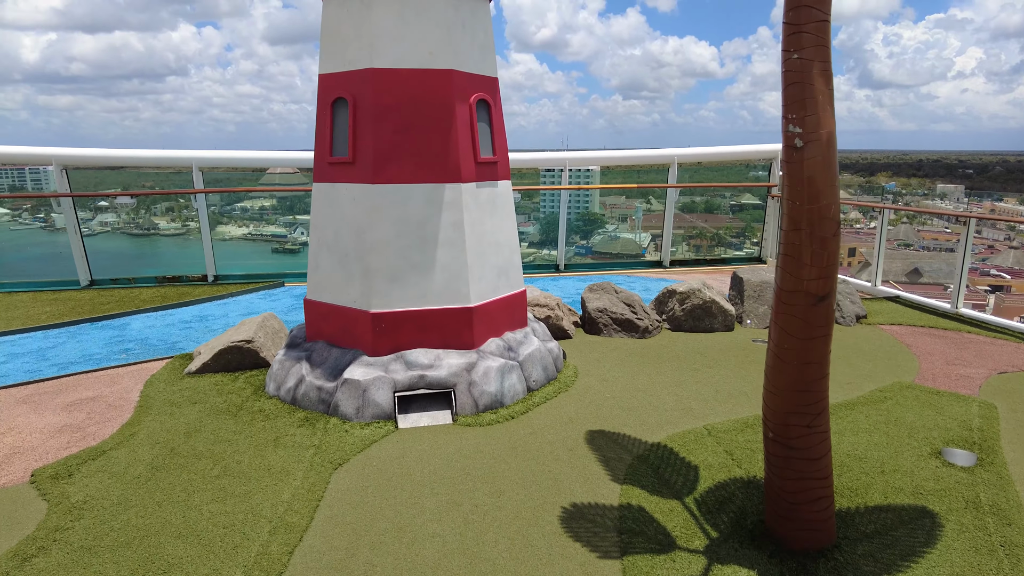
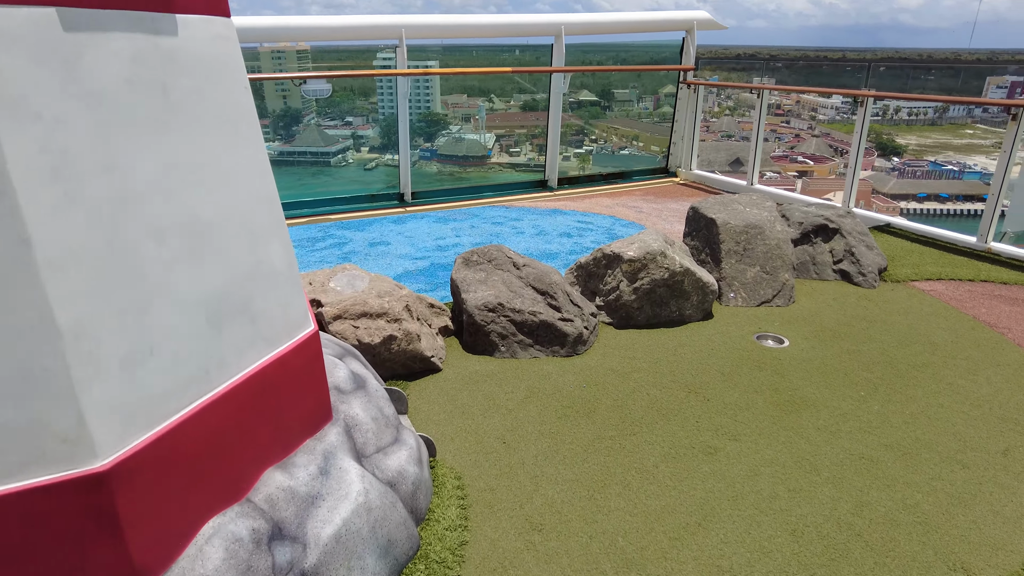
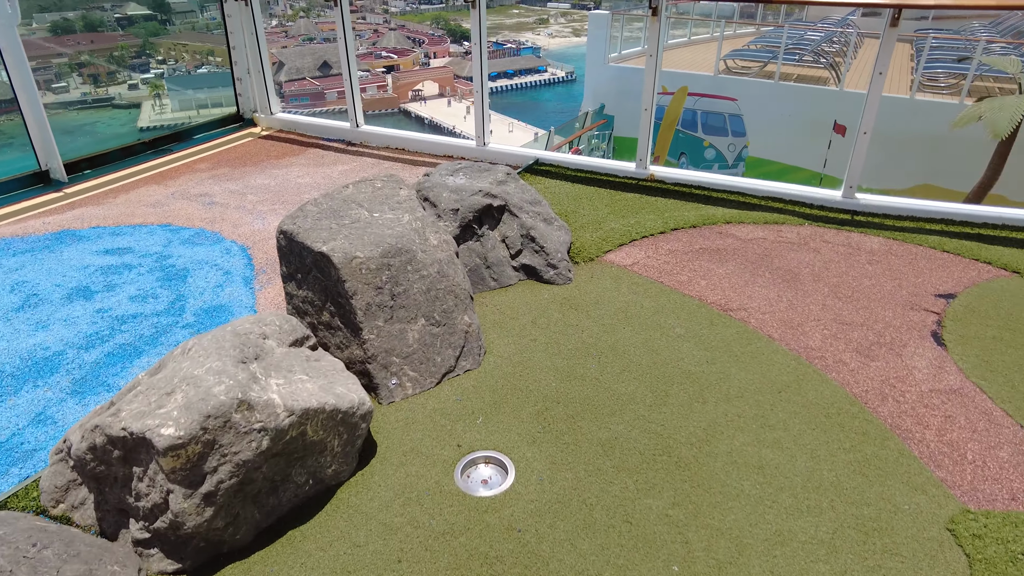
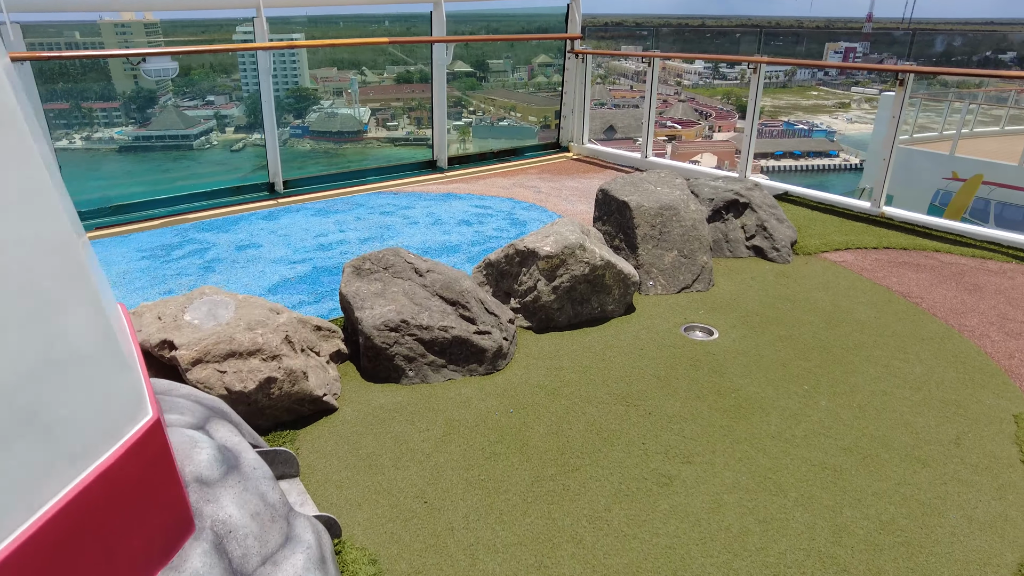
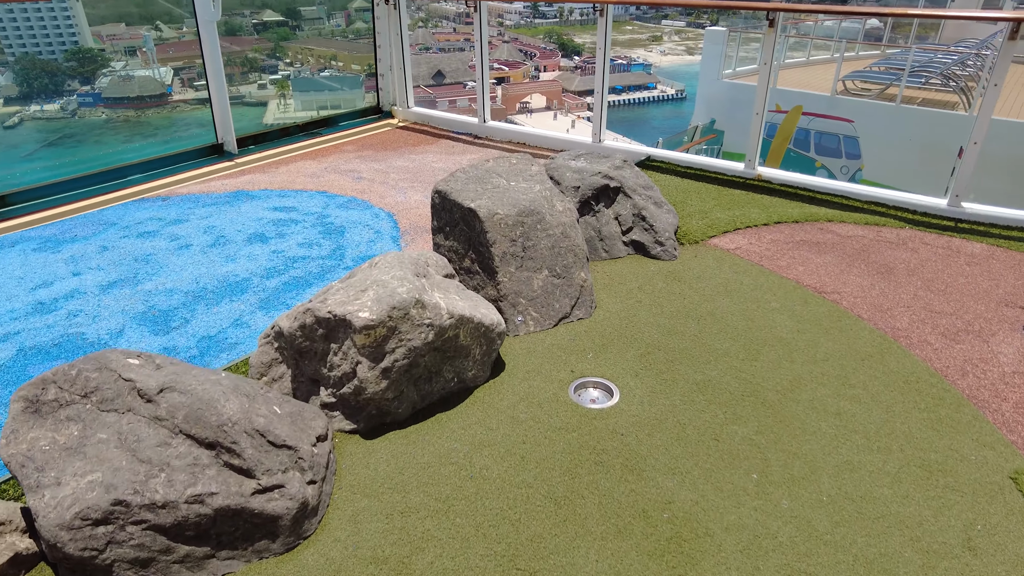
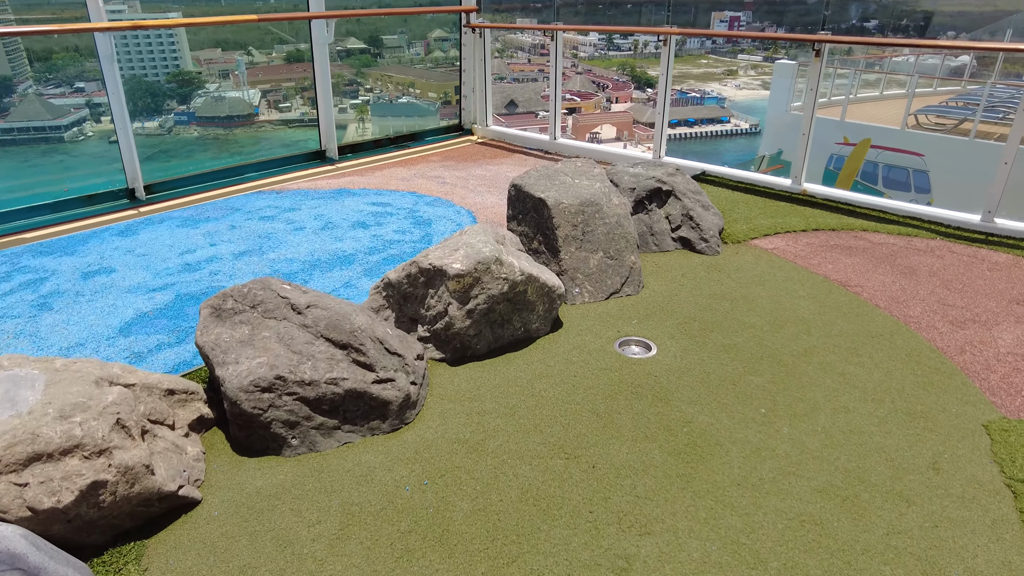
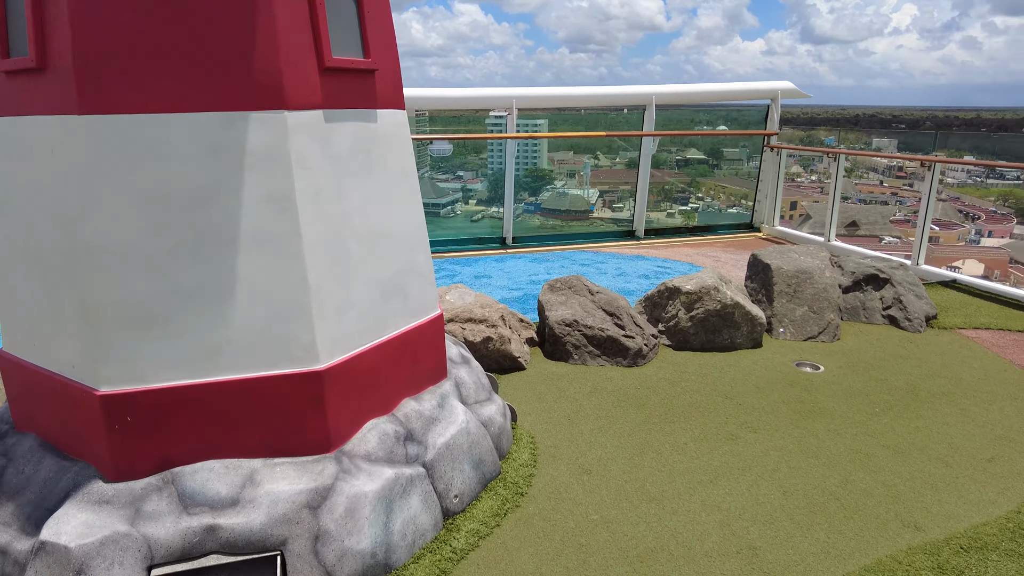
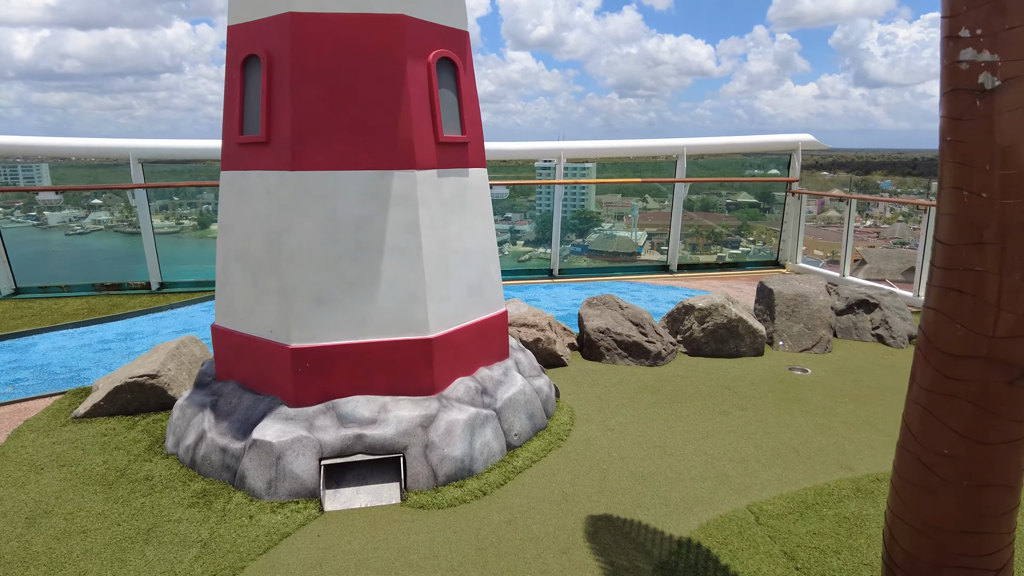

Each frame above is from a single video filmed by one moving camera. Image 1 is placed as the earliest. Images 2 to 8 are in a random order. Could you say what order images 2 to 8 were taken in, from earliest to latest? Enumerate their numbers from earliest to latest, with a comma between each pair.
8, 7, 2, 4, 6, 5, 3
